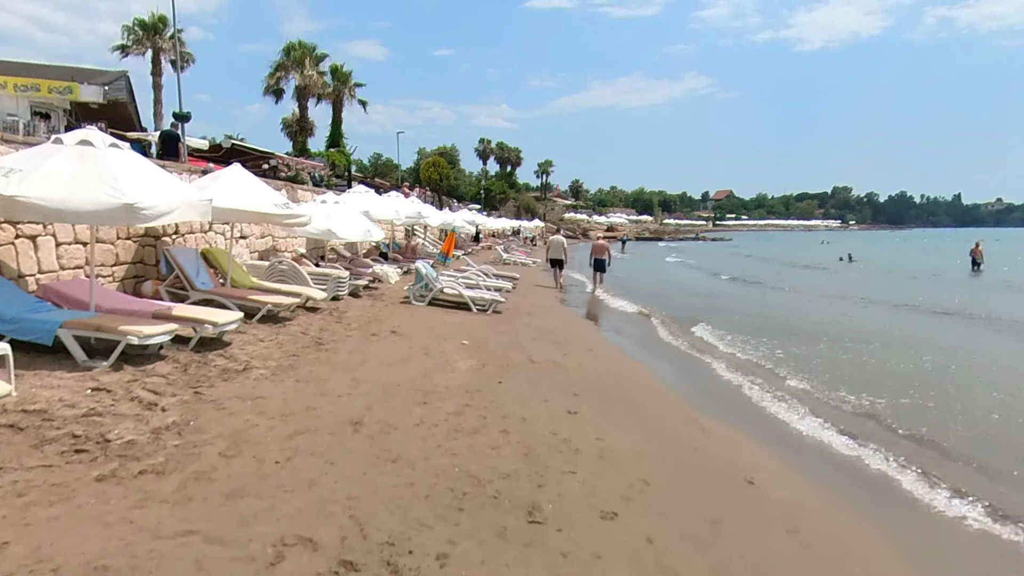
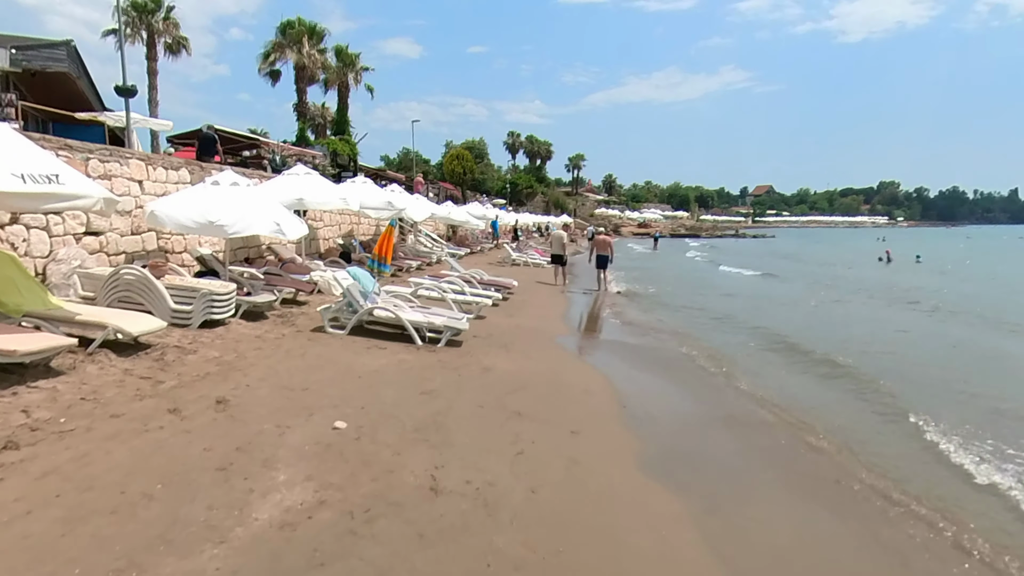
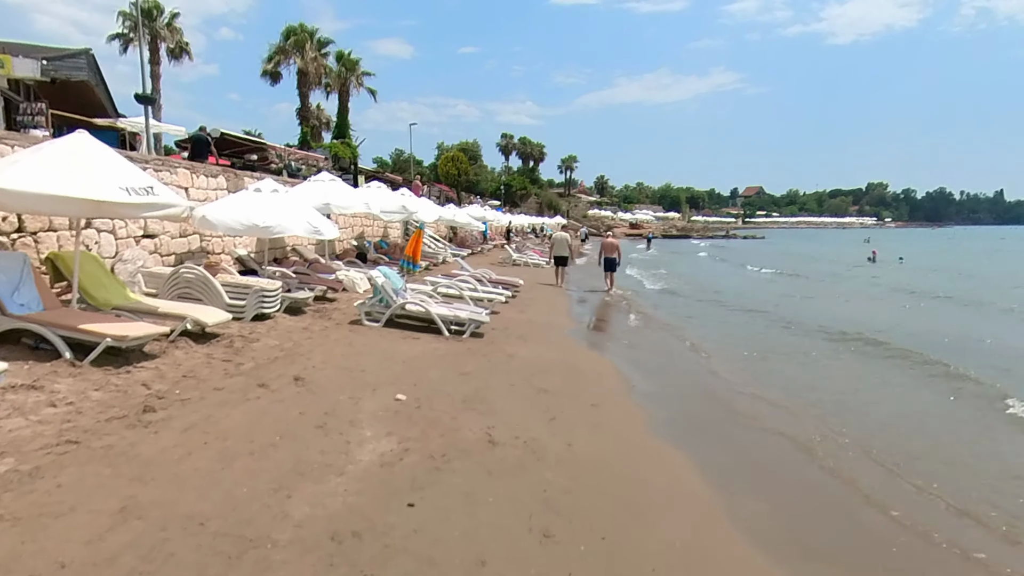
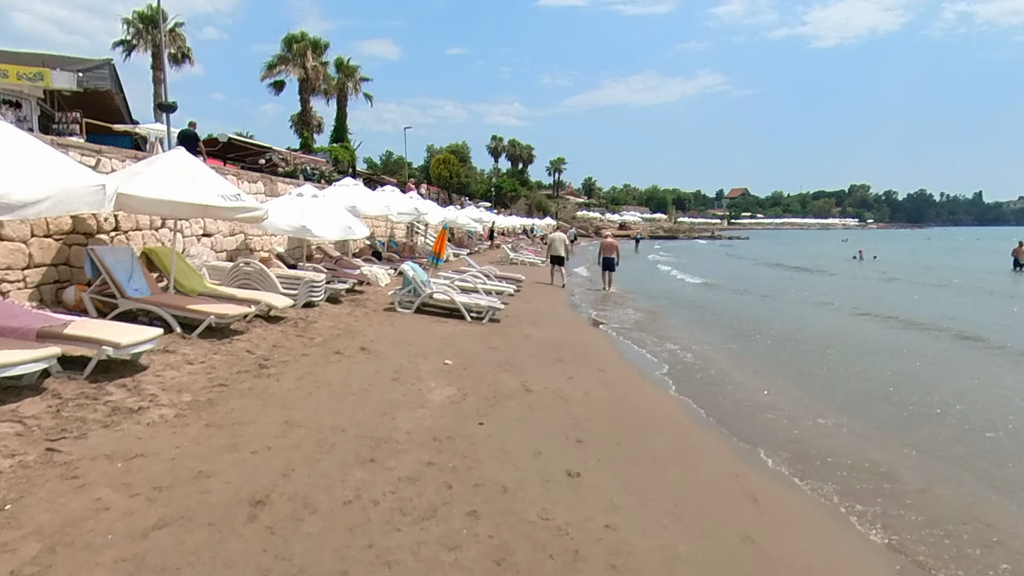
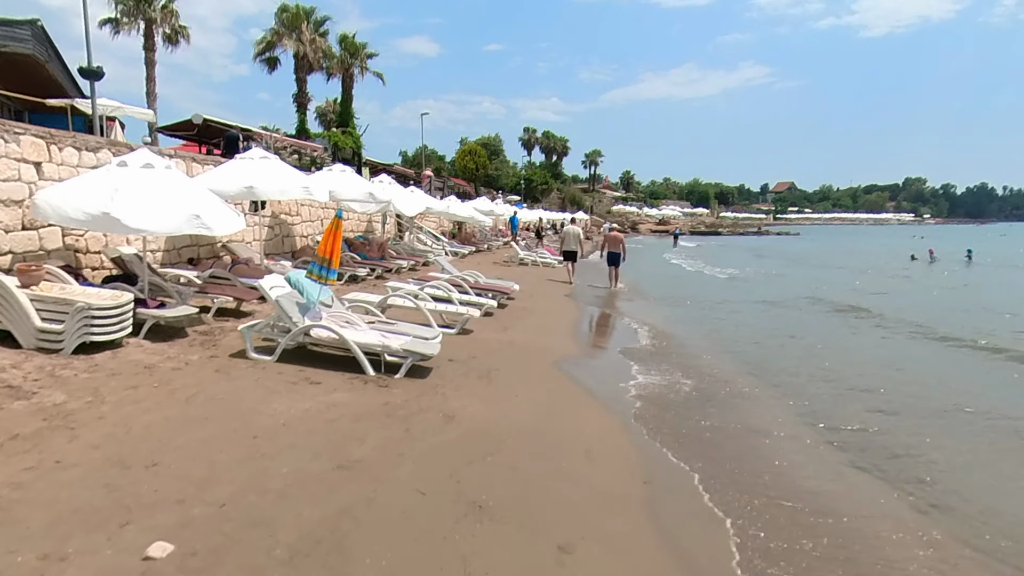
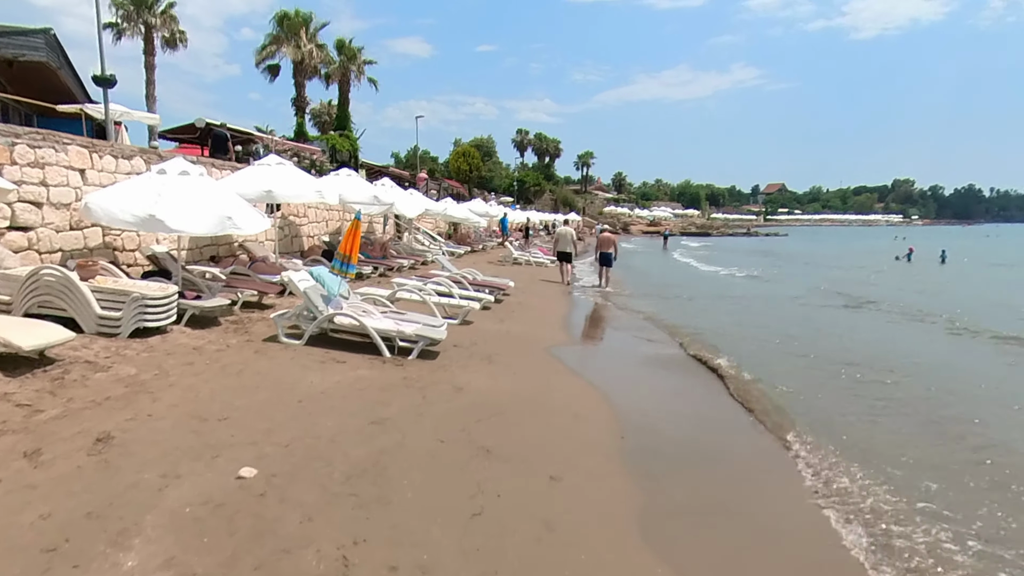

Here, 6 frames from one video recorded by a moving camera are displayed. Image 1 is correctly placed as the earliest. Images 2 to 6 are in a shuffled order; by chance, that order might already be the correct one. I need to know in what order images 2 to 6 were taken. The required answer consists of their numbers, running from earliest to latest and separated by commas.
4, 3, 2, 6, 5
